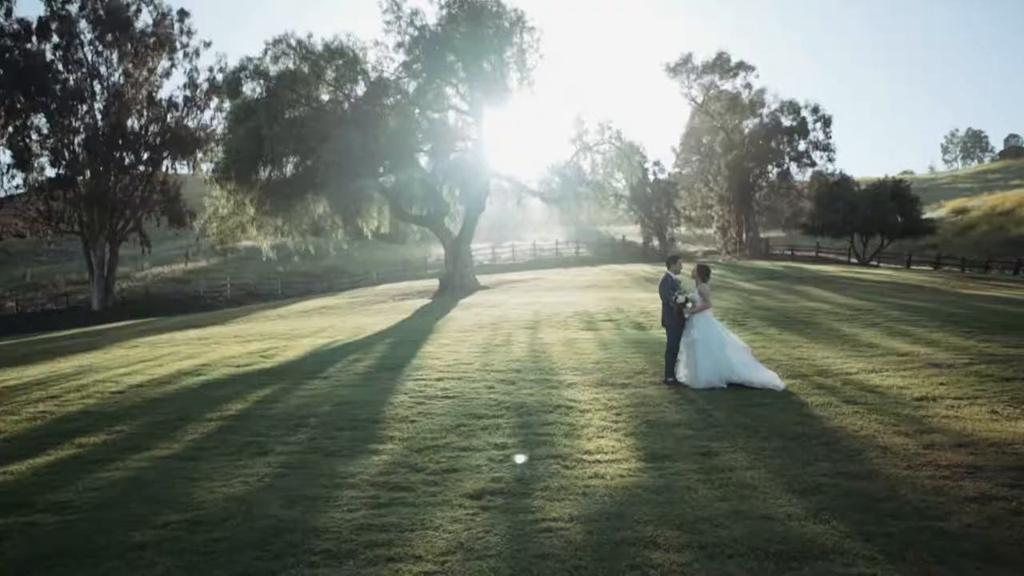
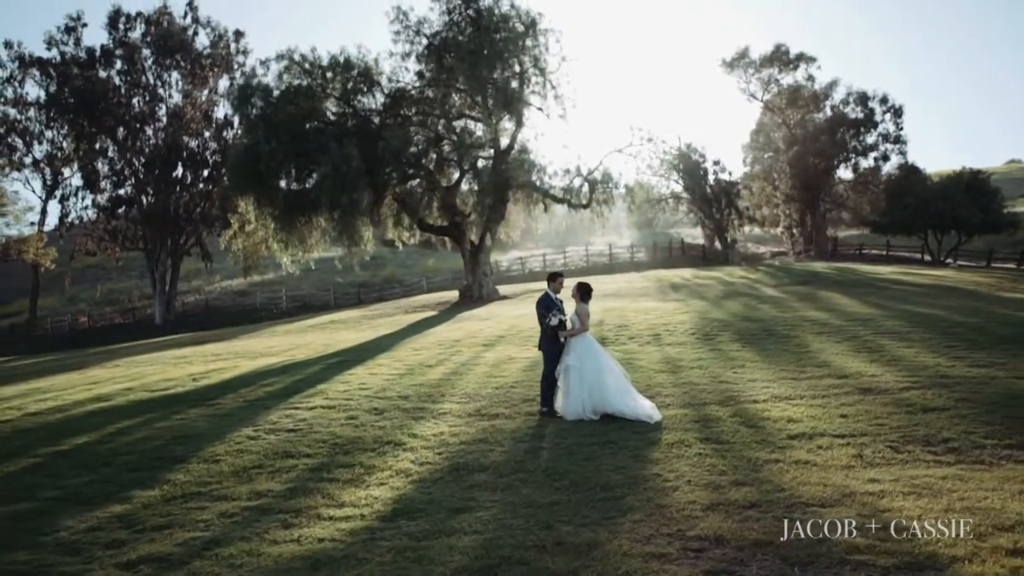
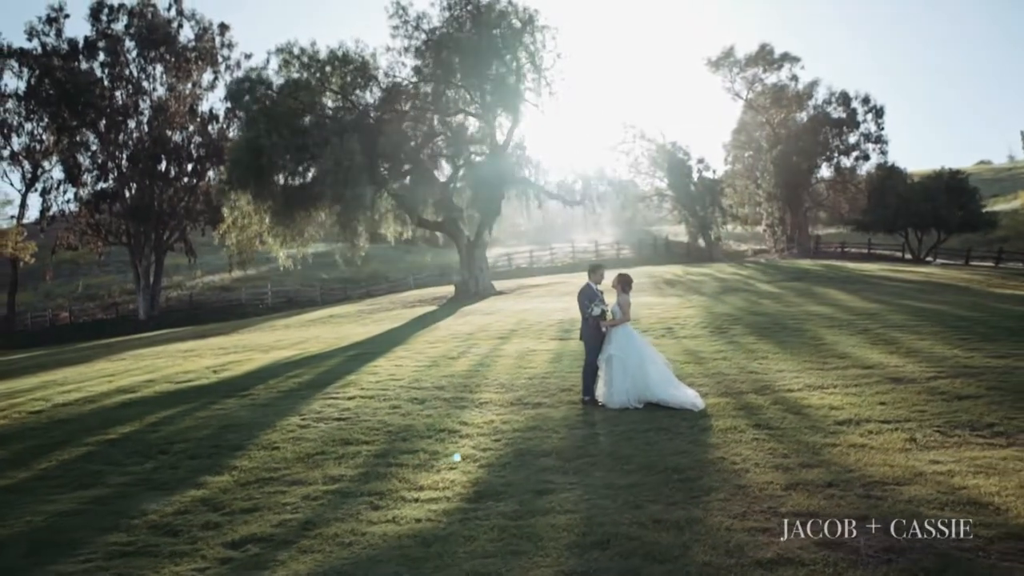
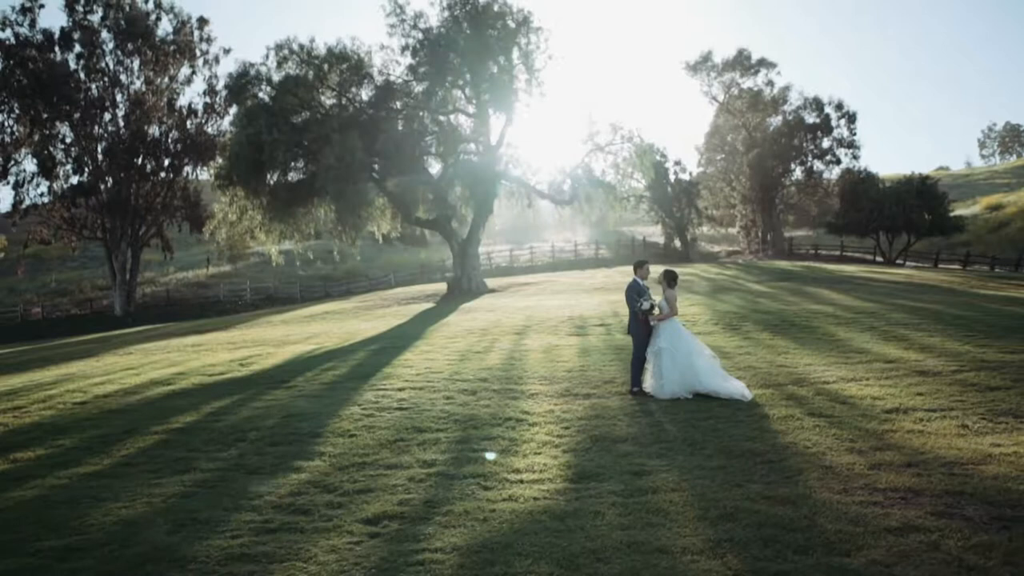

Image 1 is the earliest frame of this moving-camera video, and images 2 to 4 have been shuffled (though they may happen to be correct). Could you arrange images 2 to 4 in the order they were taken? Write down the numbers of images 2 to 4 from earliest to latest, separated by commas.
4, 3, 2
